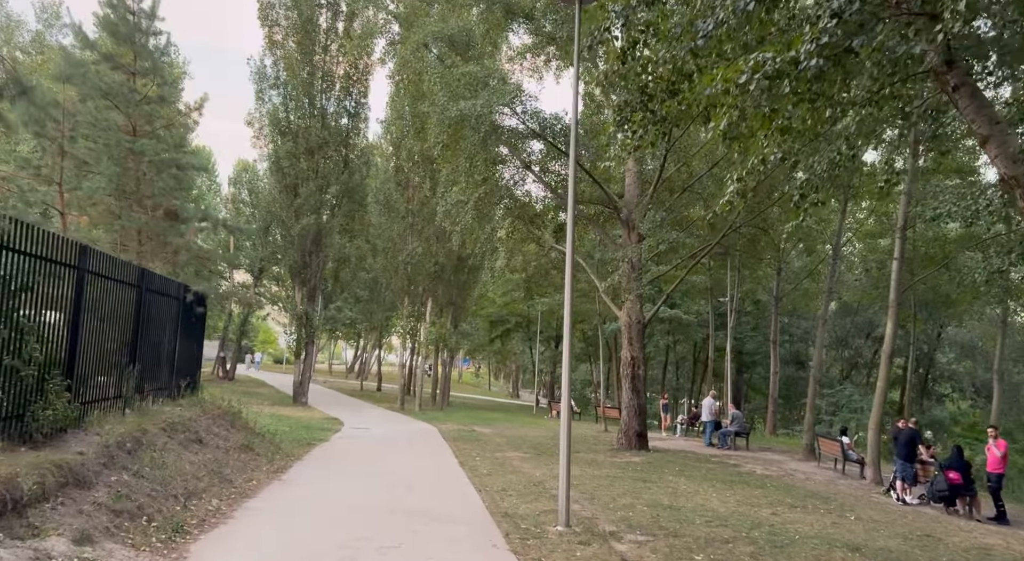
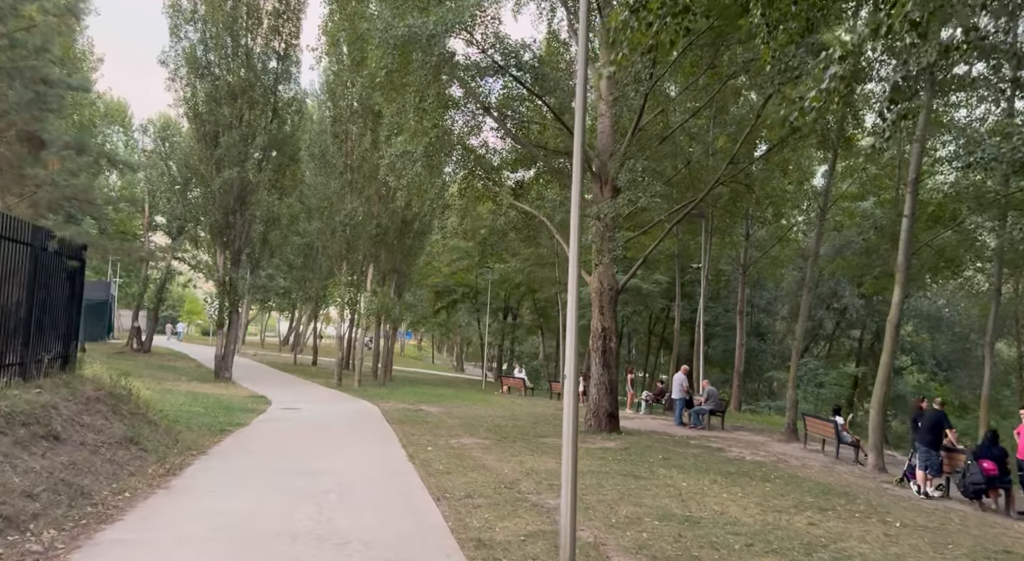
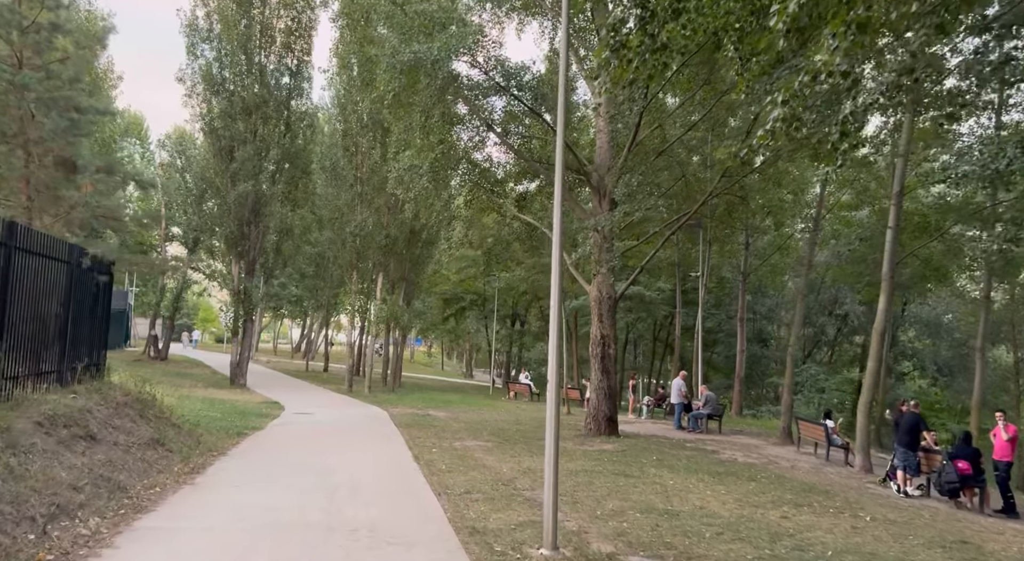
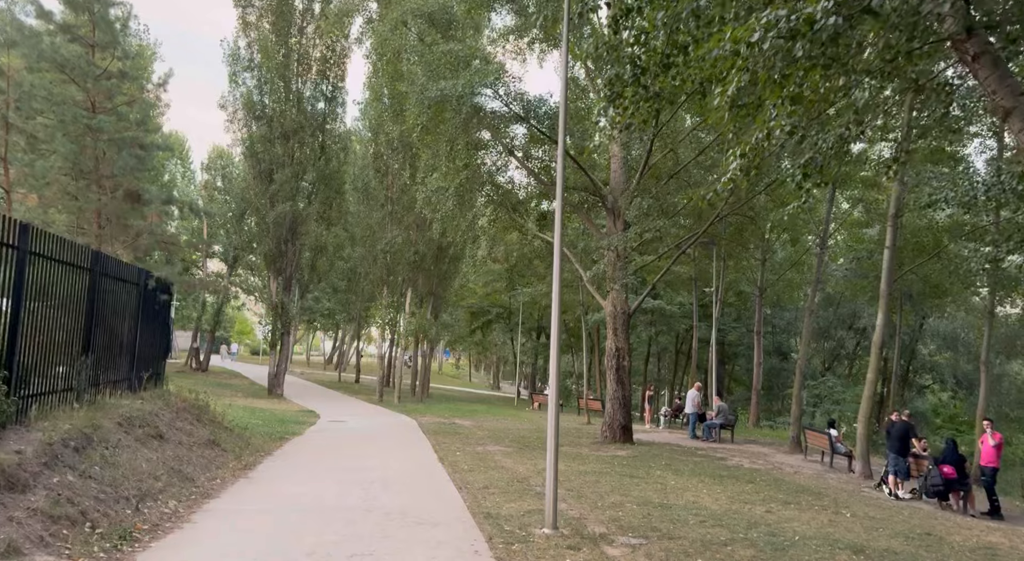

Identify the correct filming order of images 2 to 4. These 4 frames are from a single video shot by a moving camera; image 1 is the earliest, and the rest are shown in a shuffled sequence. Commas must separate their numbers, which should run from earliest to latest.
4, 3, 2
